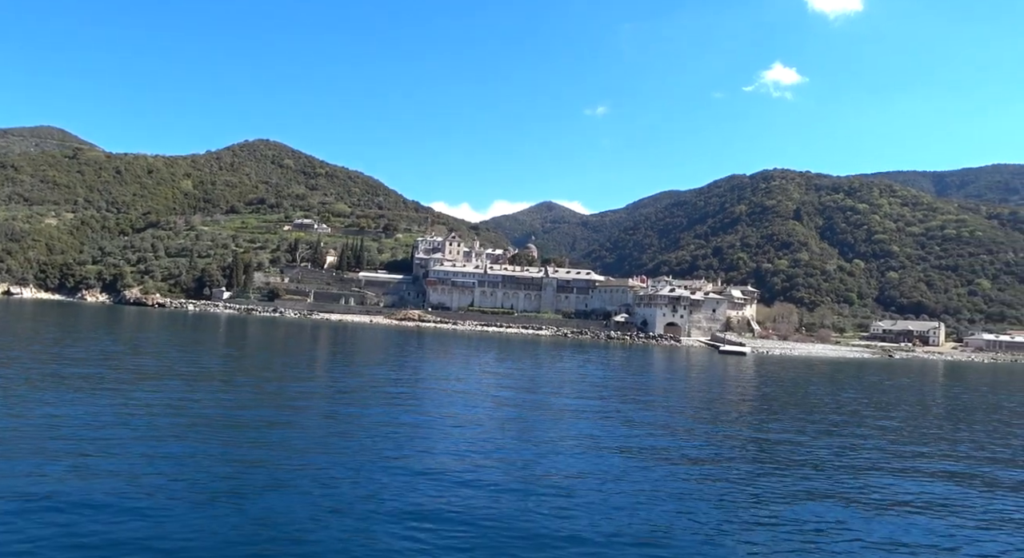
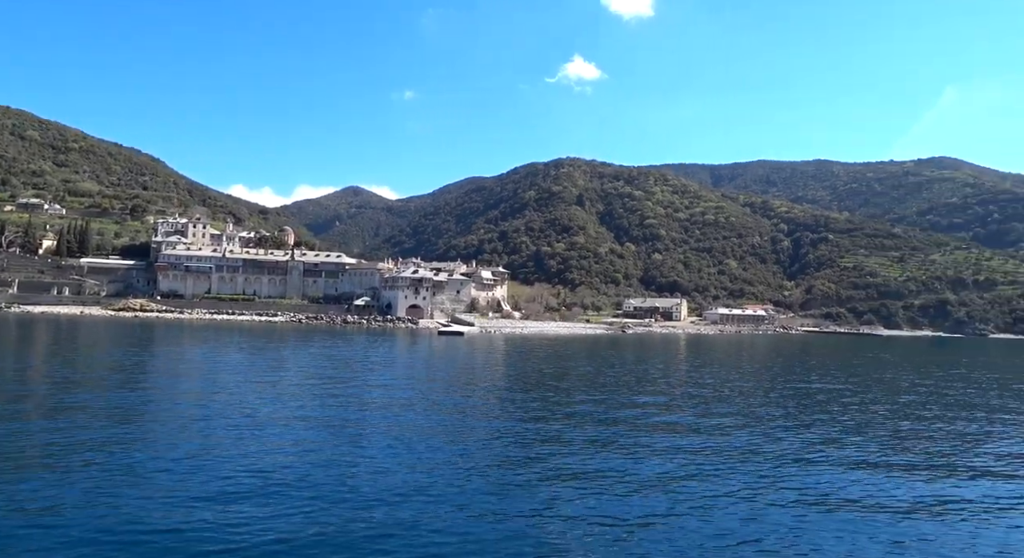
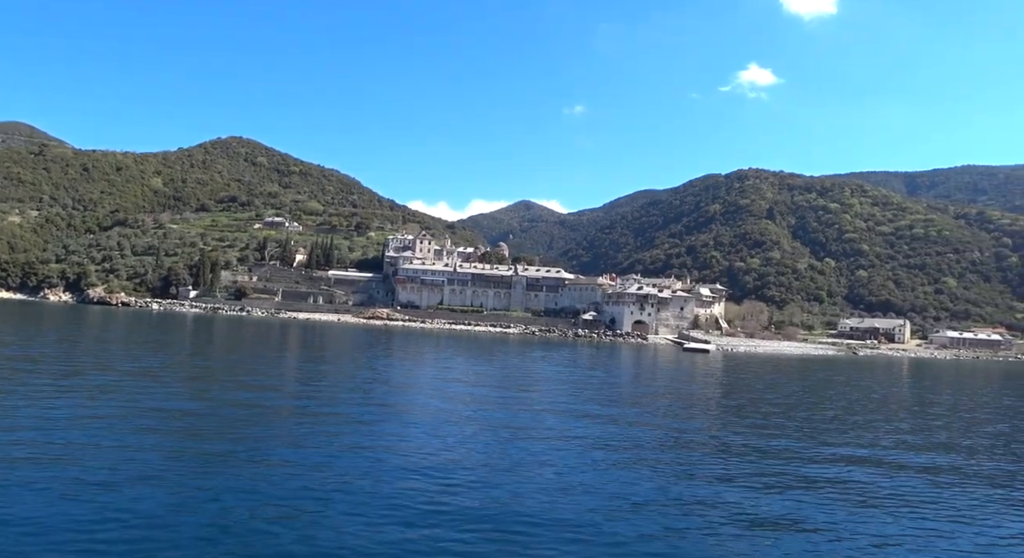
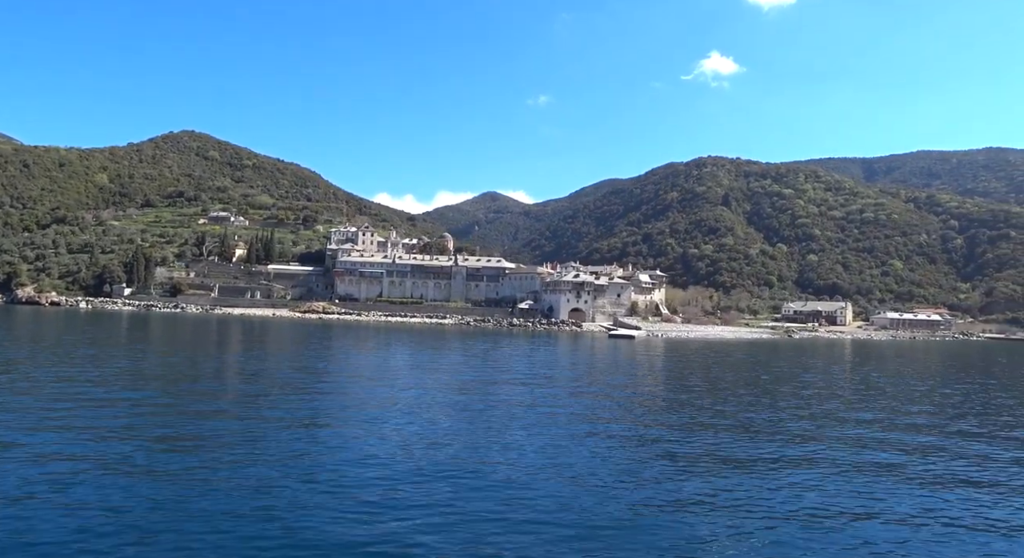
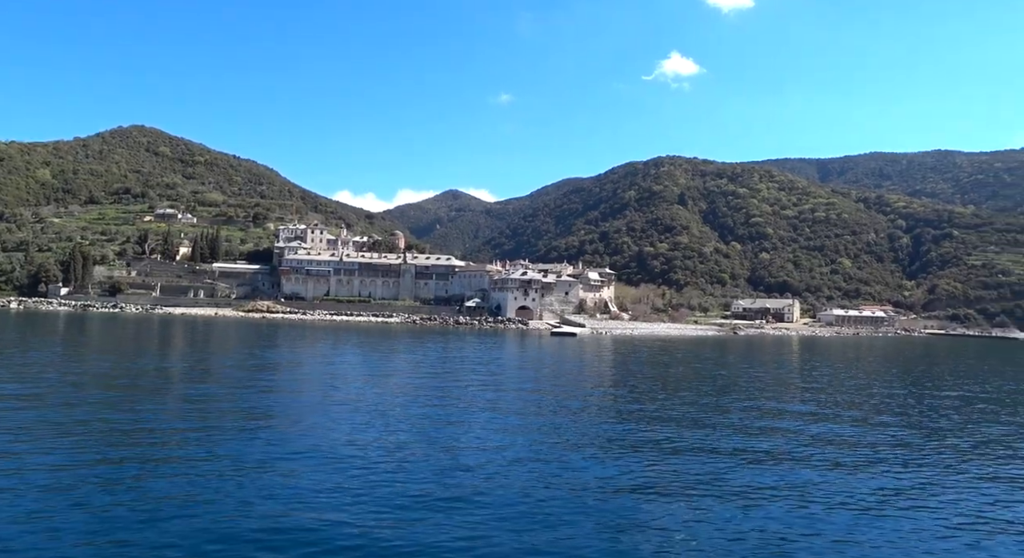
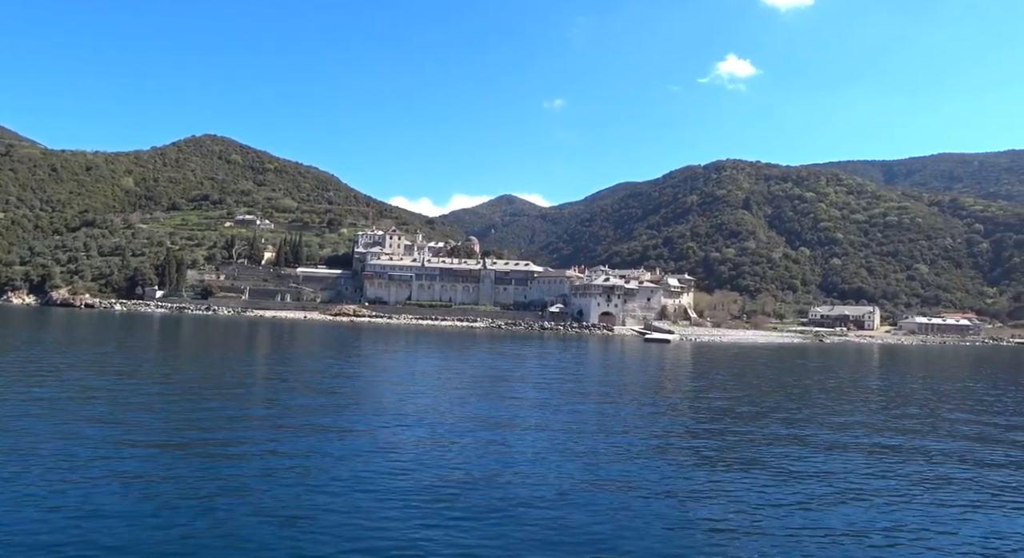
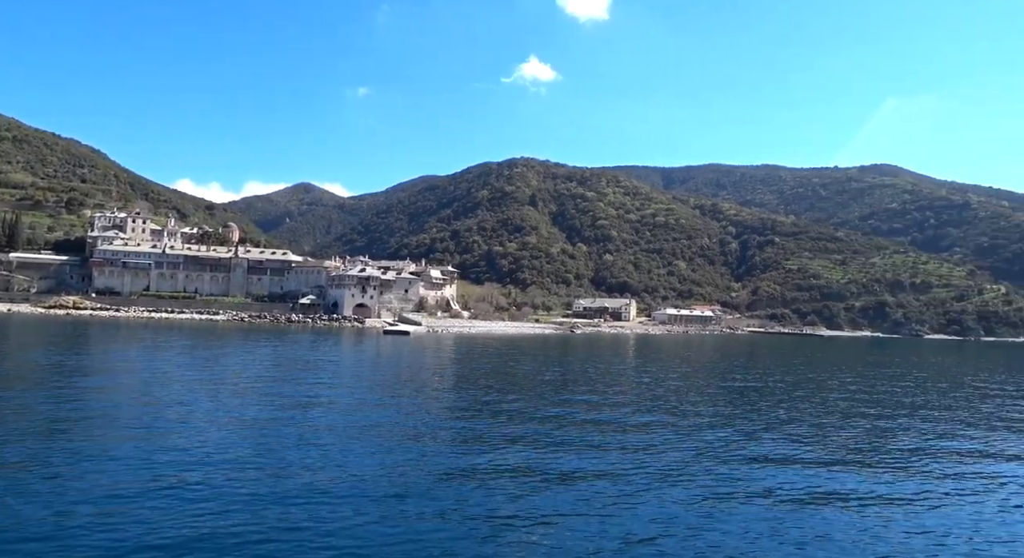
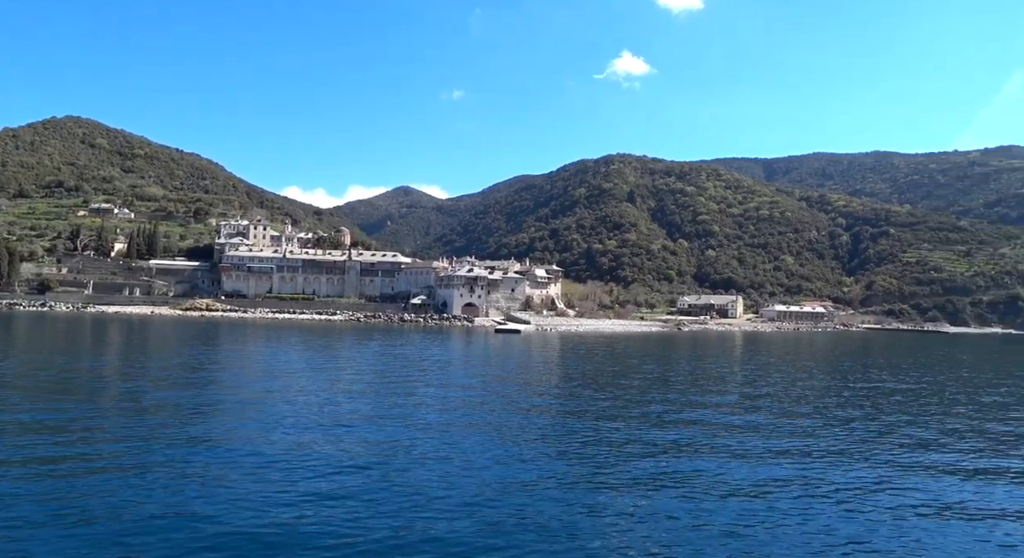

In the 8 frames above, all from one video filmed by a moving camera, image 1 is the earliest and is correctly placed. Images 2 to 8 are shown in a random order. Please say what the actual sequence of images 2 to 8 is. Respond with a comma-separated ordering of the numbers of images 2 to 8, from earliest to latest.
3, 6, 4, 5, 8, 2, 7
